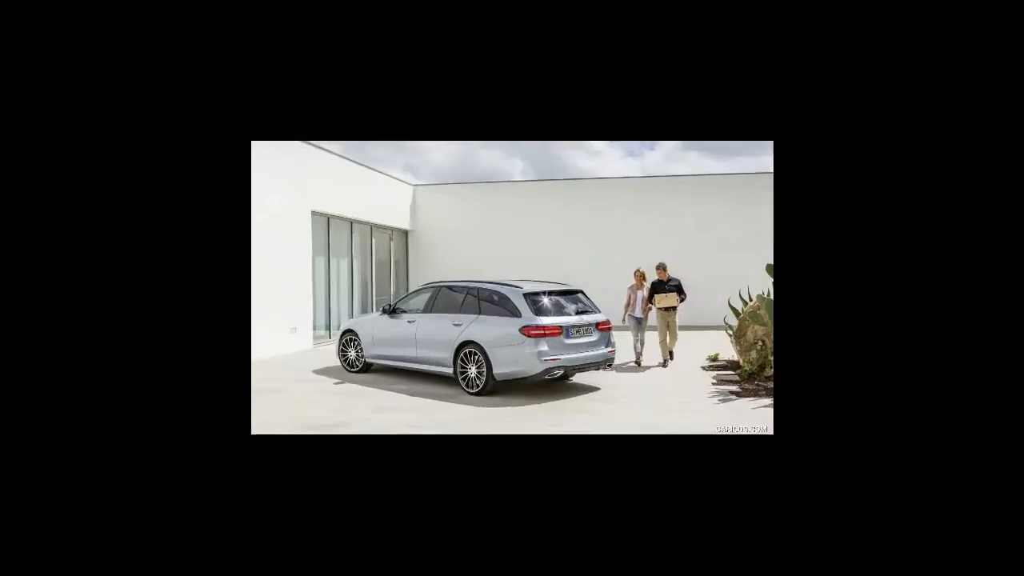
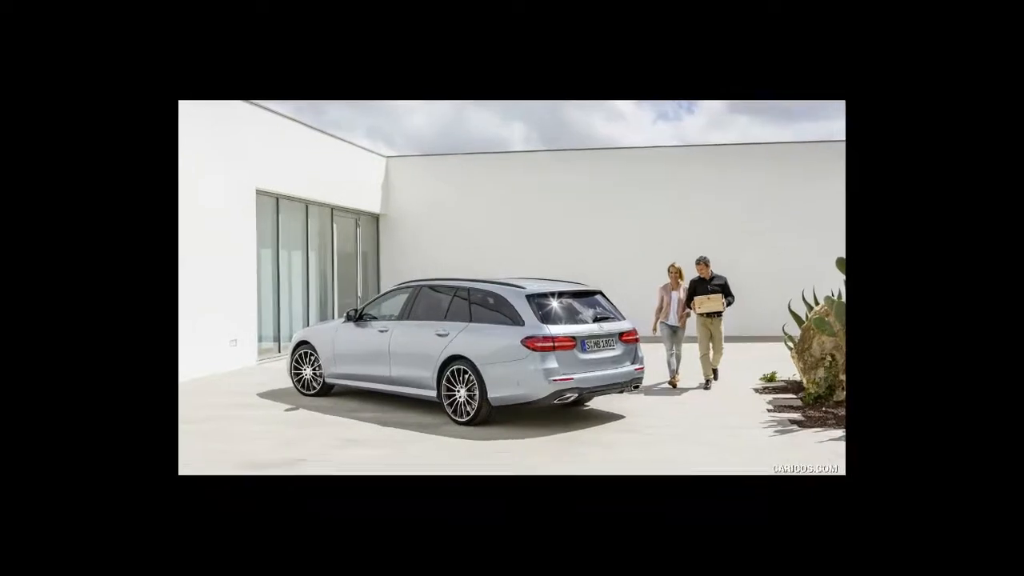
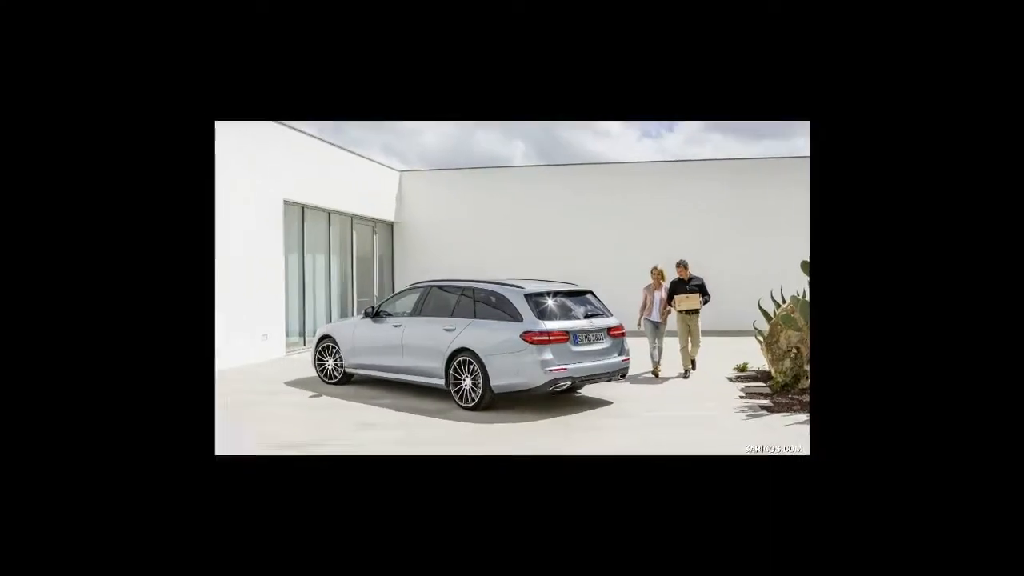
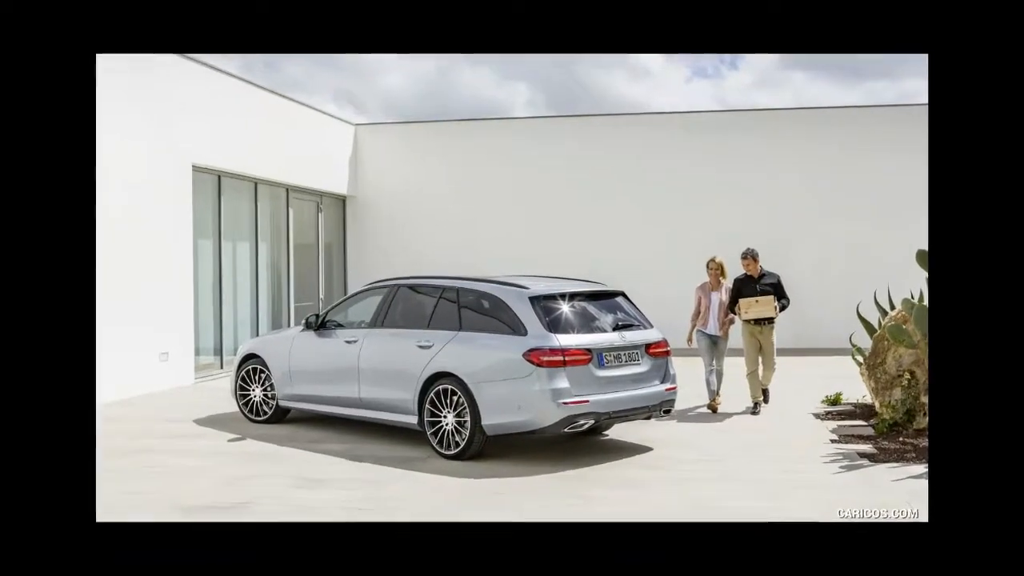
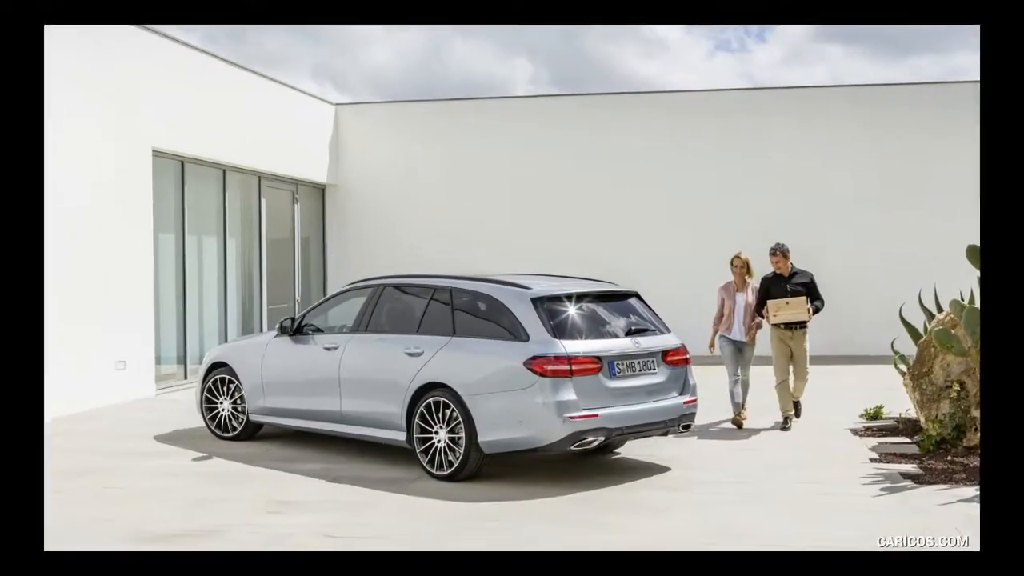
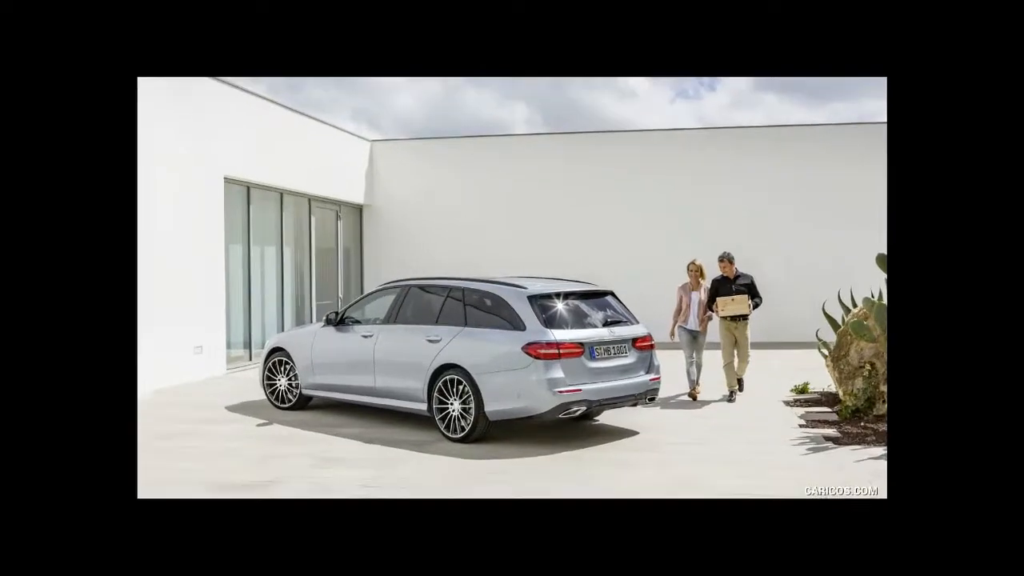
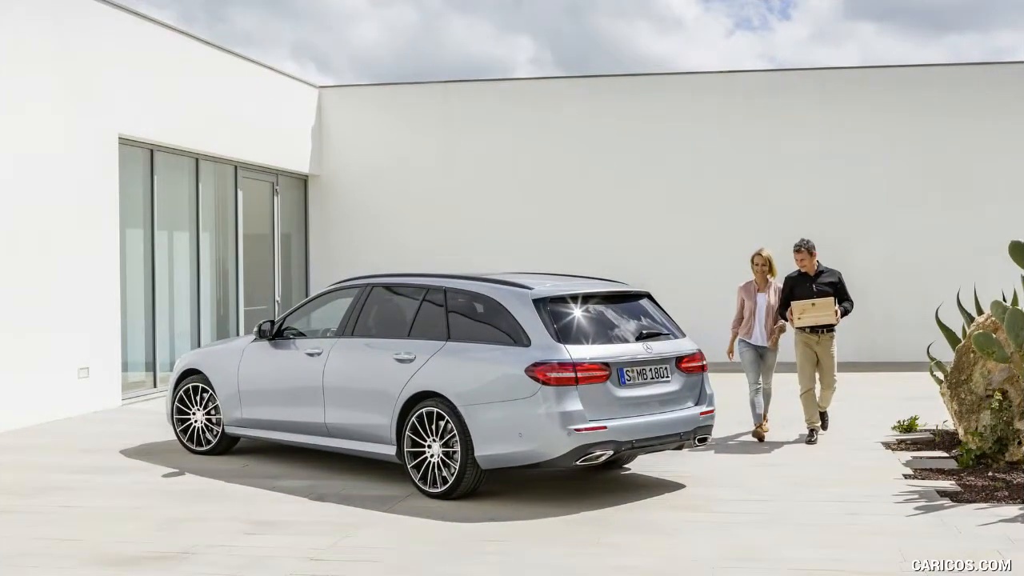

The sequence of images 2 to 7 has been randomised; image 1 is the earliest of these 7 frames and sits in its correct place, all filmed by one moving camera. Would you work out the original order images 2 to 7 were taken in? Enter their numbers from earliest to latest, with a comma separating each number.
3, 2, 6, 4, 5, 7
